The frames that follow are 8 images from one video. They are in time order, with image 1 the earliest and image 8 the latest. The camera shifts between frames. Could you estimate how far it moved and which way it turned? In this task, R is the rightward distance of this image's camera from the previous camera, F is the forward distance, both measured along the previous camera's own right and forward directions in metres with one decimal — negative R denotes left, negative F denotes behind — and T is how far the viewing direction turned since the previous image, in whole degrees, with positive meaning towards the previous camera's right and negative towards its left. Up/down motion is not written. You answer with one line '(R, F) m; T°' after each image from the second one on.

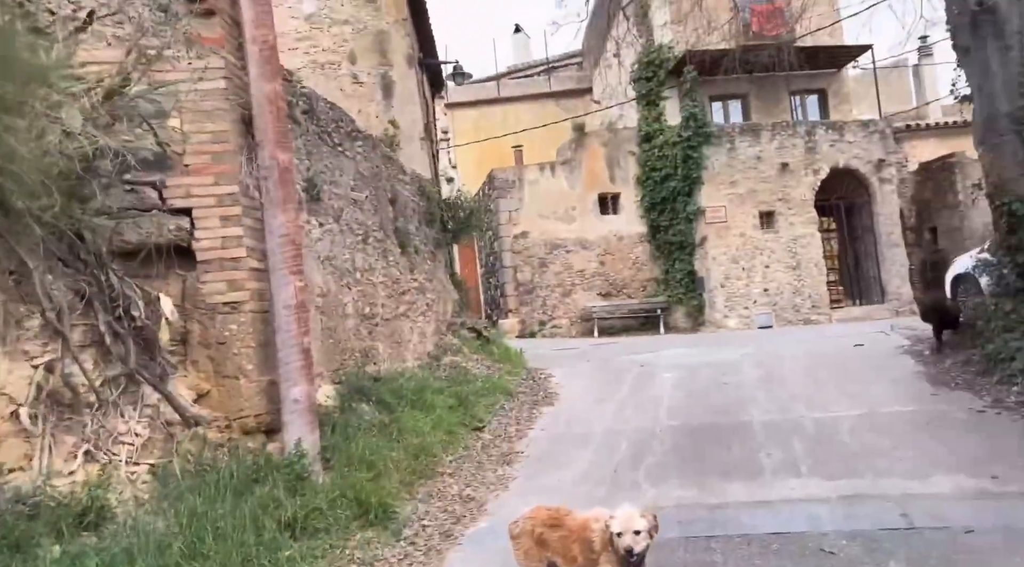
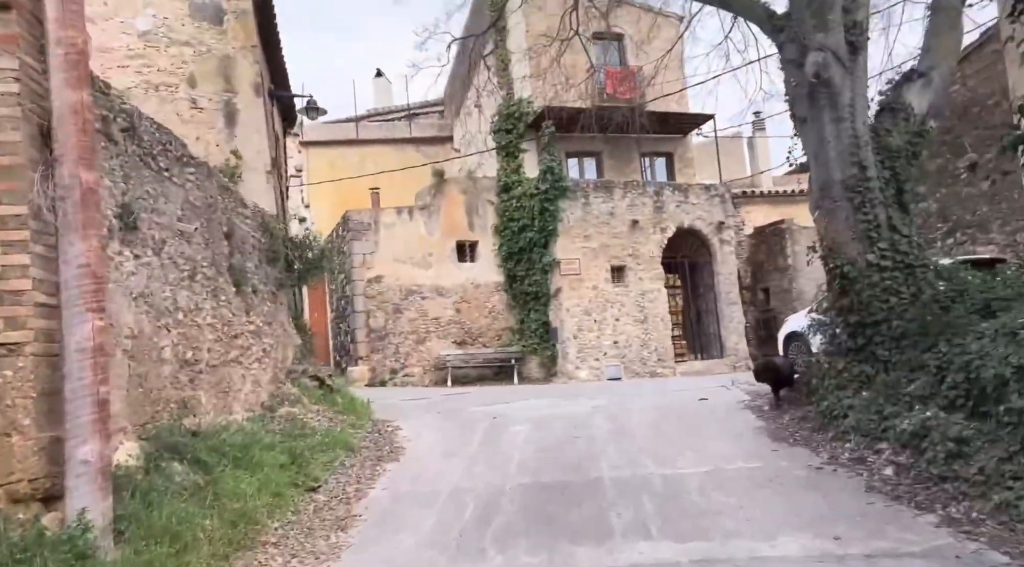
(+0.1, +0.3) m; +10°
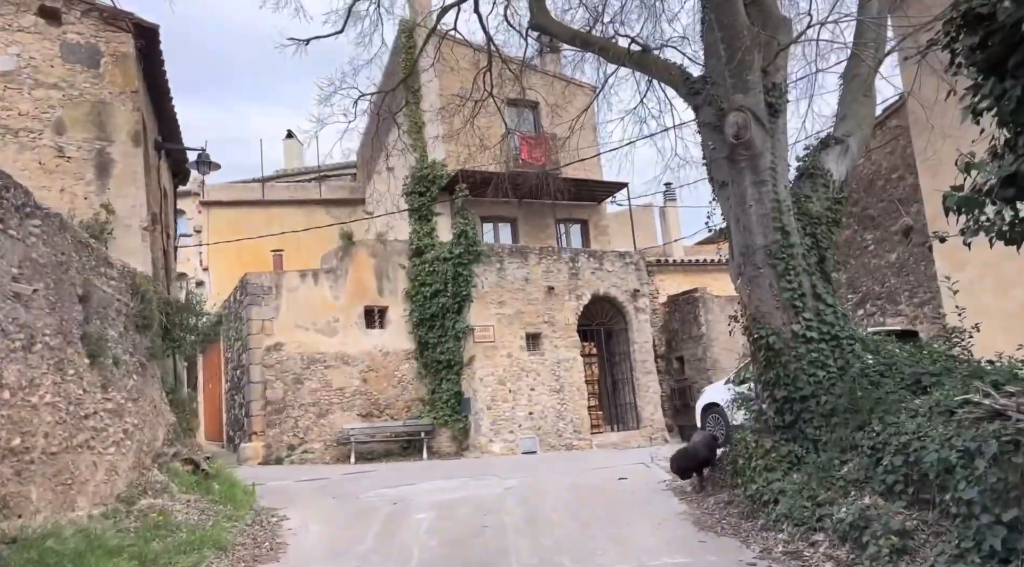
(+0.1, +0.7) m; +6°
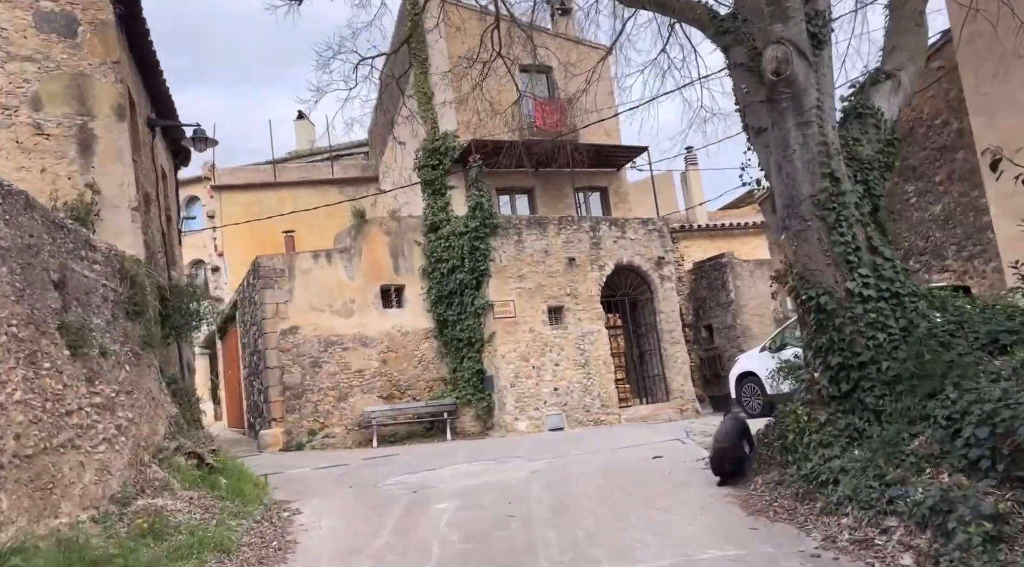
(0.0, +0.7) m; -2°
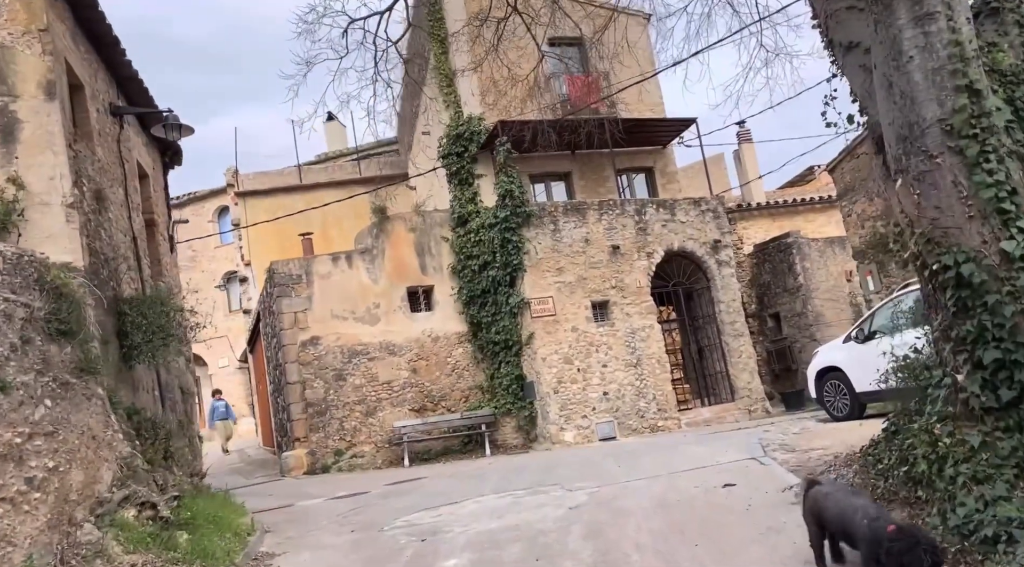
(+0.2, +1.7) m; -4°
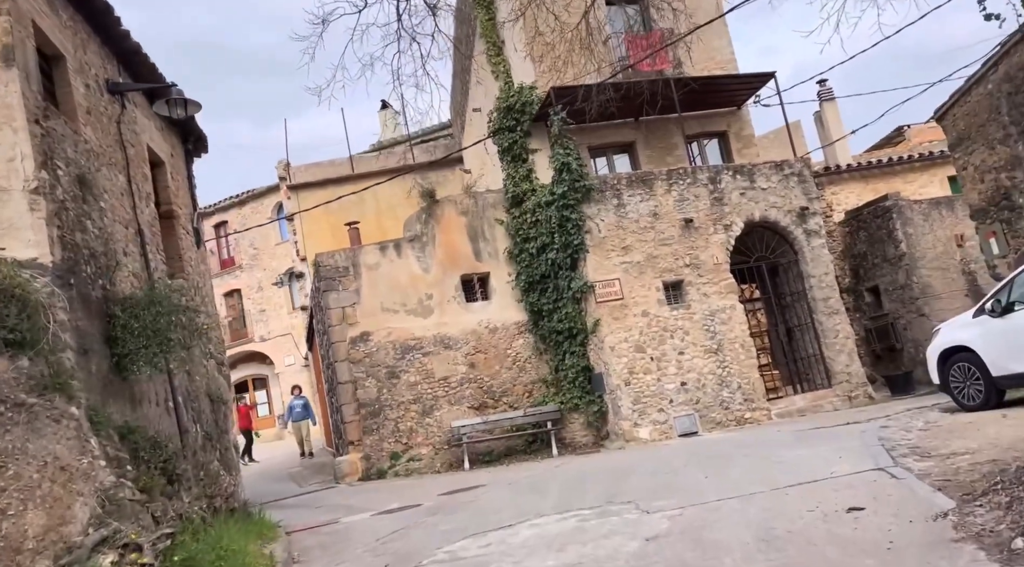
(+0.1, +1.4) m; -5°
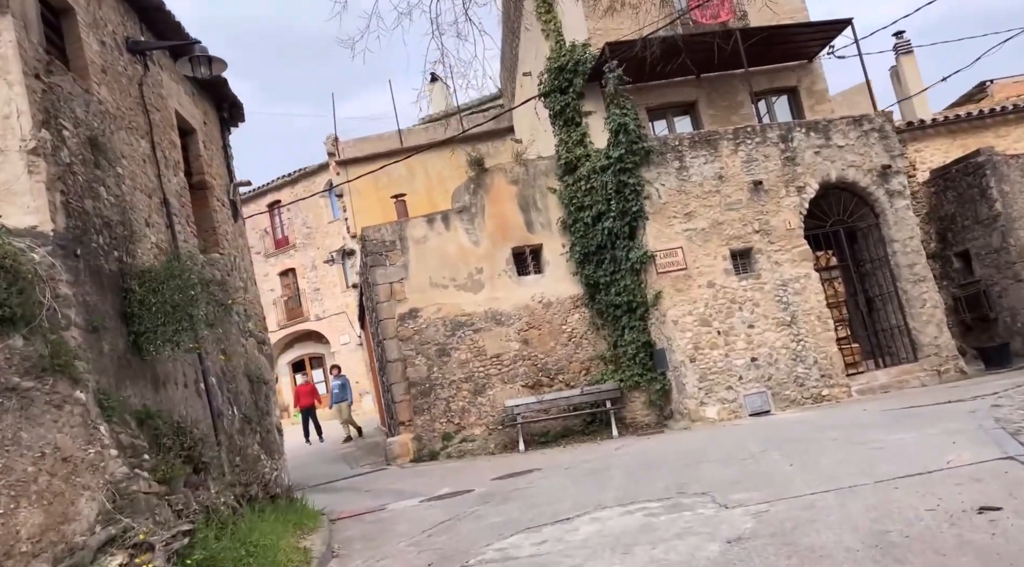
(0.0, +0.8) m; -4°
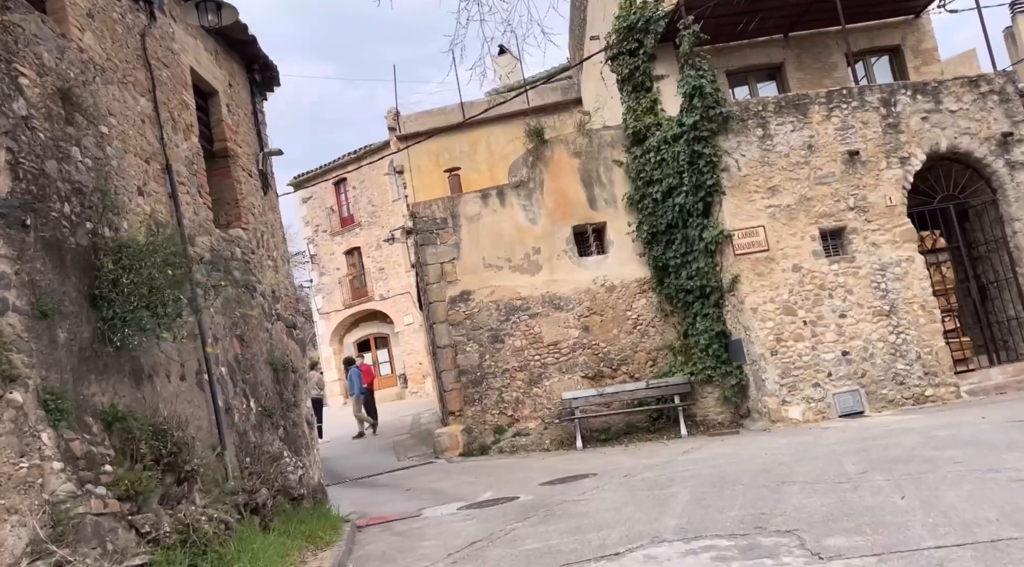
(+0.2, +1.2) m; -5°
